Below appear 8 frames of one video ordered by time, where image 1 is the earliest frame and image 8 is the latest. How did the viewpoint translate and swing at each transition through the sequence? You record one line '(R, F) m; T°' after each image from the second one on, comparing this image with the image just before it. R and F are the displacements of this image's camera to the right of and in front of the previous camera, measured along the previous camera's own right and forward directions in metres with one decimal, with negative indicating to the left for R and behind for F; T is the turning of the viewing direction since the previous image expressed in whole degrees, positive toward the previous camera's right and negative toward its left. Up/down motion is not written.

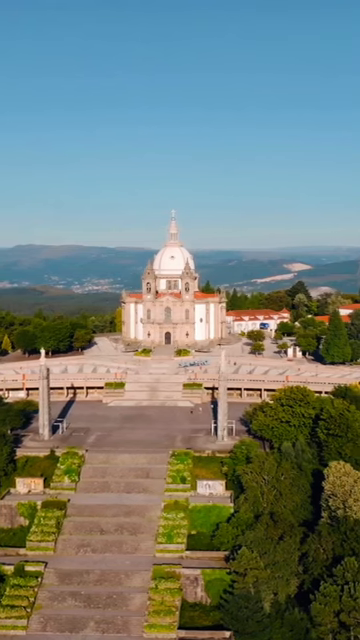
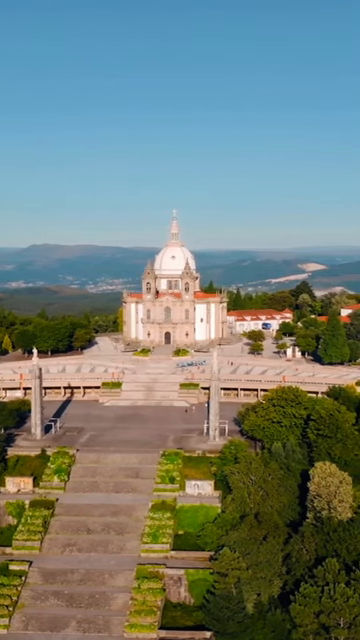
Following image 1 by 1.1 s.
(+1.1, 0.0) m; -1°
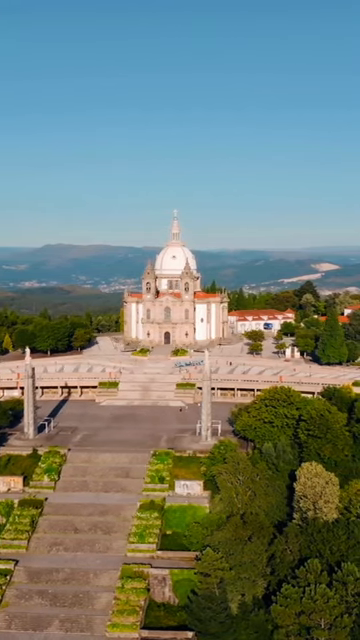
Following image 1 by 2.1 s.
(+1.0, 0.0) m; -1°
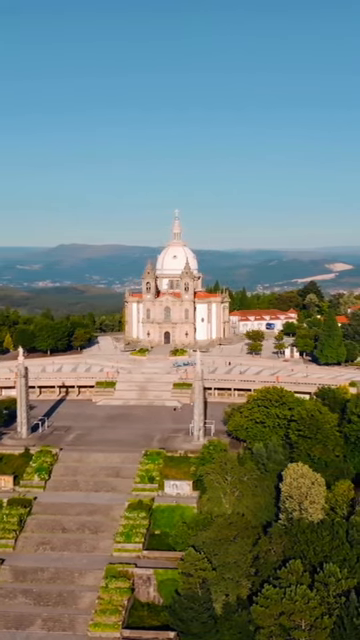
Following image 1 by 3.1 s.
(+1.0, 0.0) m; -1°
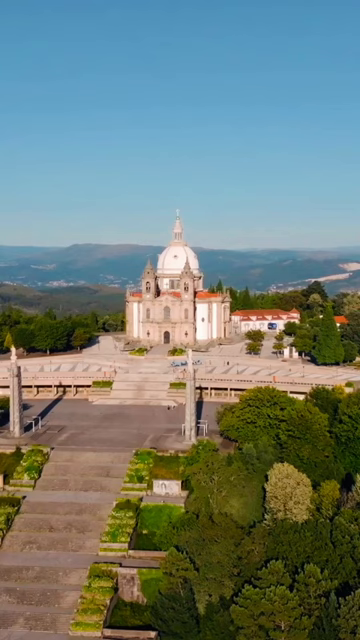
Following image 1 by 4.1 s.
(+1.1, 0.0) m; -1°
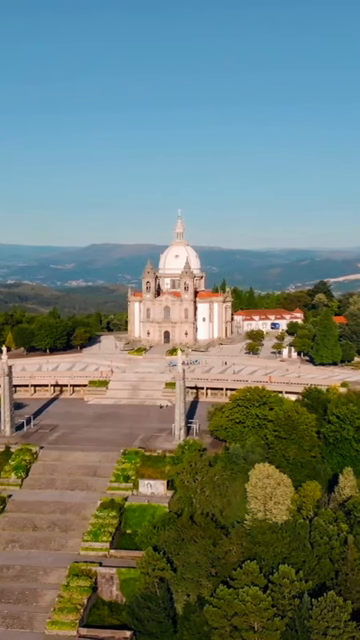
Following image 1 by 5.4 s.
(+1.4, 0.0) m; -1°
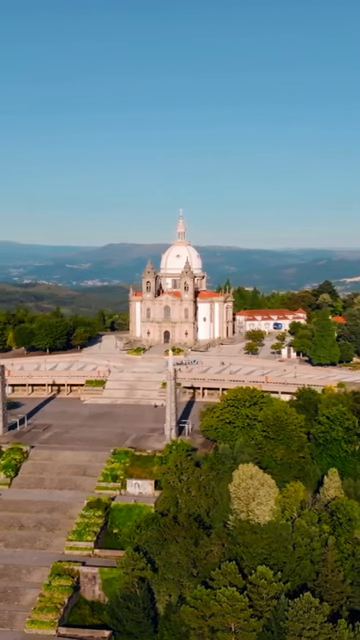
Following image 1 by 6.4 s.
(+1.2, 0.0) m; -1°
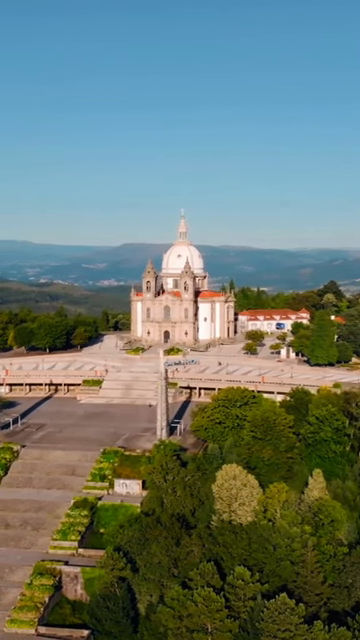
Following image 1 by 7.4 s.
(+1.2, 0.0) m; -1°
